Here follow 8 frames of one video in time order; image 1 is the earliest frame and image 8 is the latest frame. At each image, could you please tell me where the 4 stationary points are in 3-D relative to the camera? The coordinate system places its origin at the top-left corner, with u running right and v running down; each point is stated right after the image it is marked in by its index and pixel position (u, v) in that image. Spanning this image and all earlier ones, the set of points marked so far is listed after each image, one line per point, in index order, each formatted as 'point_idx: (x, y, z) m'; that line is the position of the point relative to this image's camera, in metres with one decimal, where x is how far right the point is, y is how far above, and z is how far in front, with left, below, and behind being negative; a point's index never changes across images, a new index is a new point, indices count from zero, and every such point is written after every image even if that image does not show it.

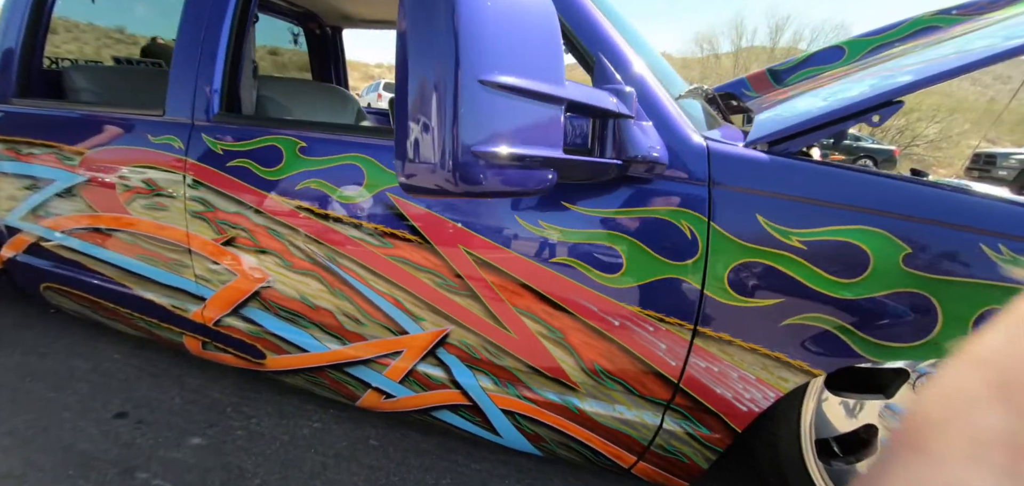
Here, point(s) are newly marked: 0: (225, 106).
0: (-0.8, +0.4, +1.6) m
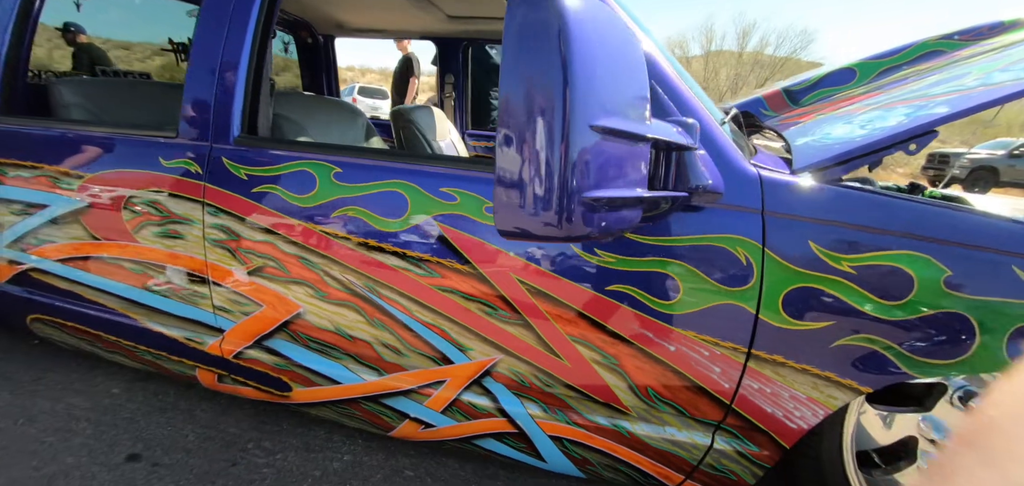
0: (-0.7, +0.3, +1.5) m
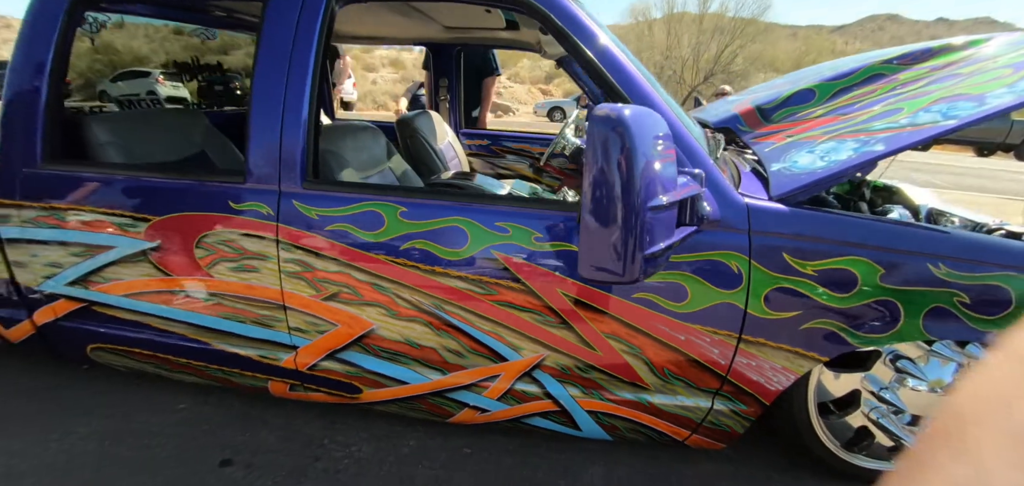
0: (-0.6, +0.2, +1.7) m
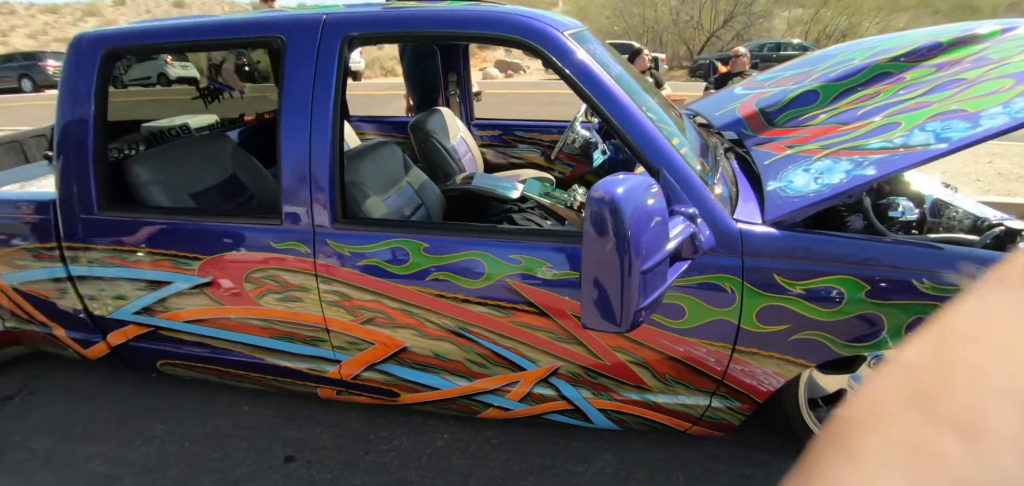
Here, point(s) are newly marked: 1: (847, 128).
0: (-0.6, +0.1, +1.9) m
1: (+1.2, +0.4, +1.9) m
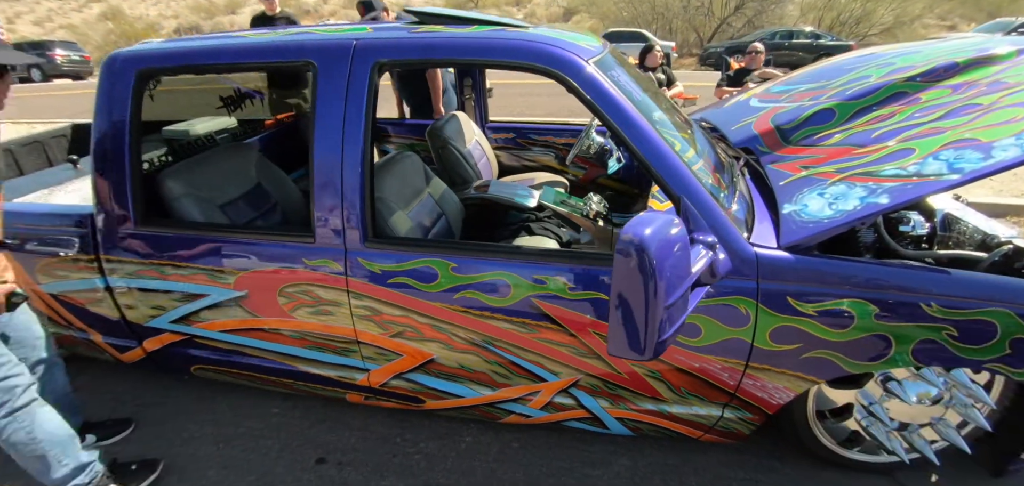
0: (-0.5, 0.0, +2.0) m
1: (+1.2, +0.3, +2.0) m
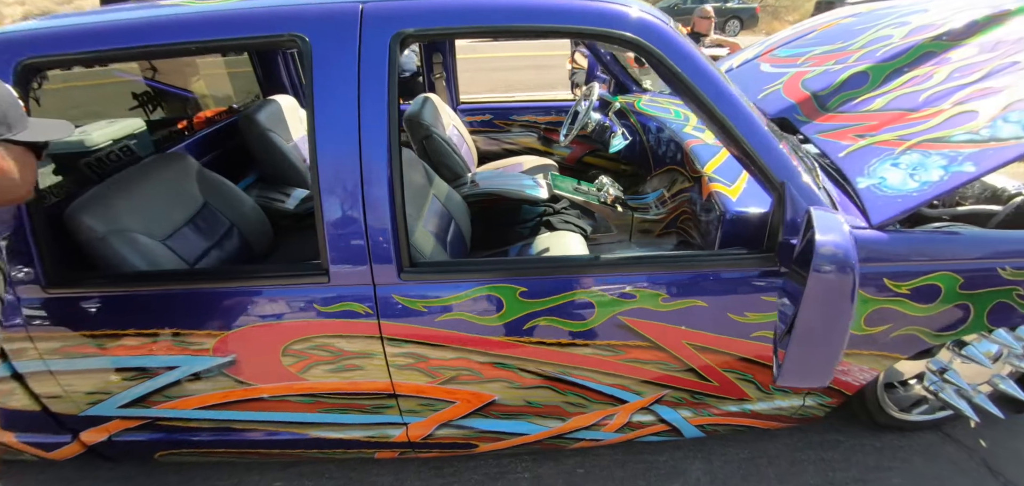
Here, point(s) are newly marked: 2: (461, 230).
0: (-0.3, 0.0, +1.6) m
1: (+1.4, +0.4, +1.9) m
2: (-0.2, +0.1, +2.2) m
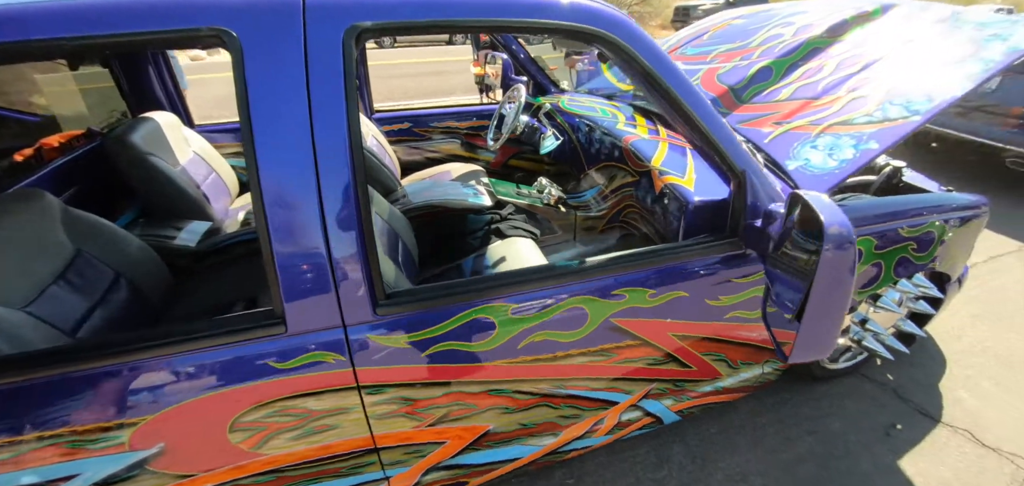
0: (-0.3, -0.1, +1.4) m
1: (+1.2, +0.5, +2.1) m
2: (-0.4, 0.0, +2.0) m
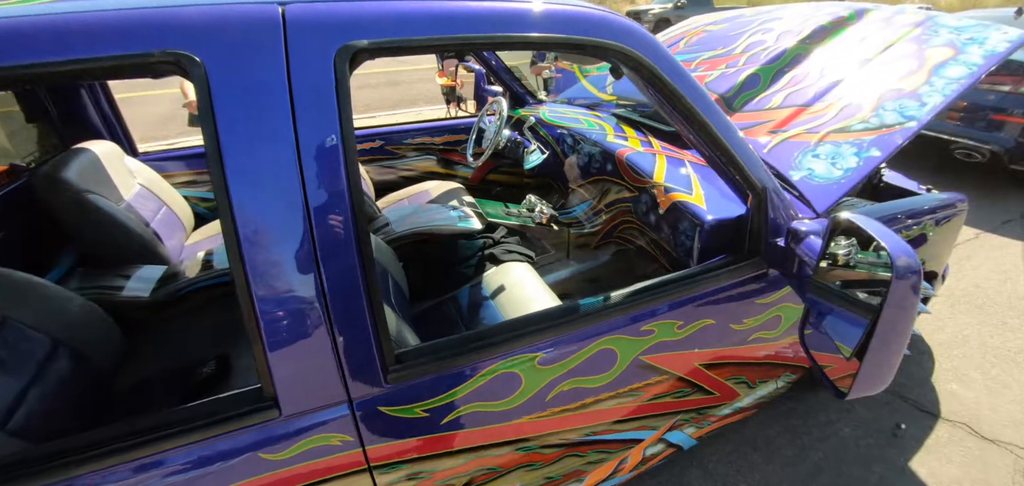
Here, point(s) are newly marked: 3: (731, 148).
0: (-0.2, -0.2, +1.2) m
1: (+1.1, +0.5, +2.1) m
2: (-0.4, -0.1, +1.8) m
3: (+0.6, +0.3, +1.6) m
